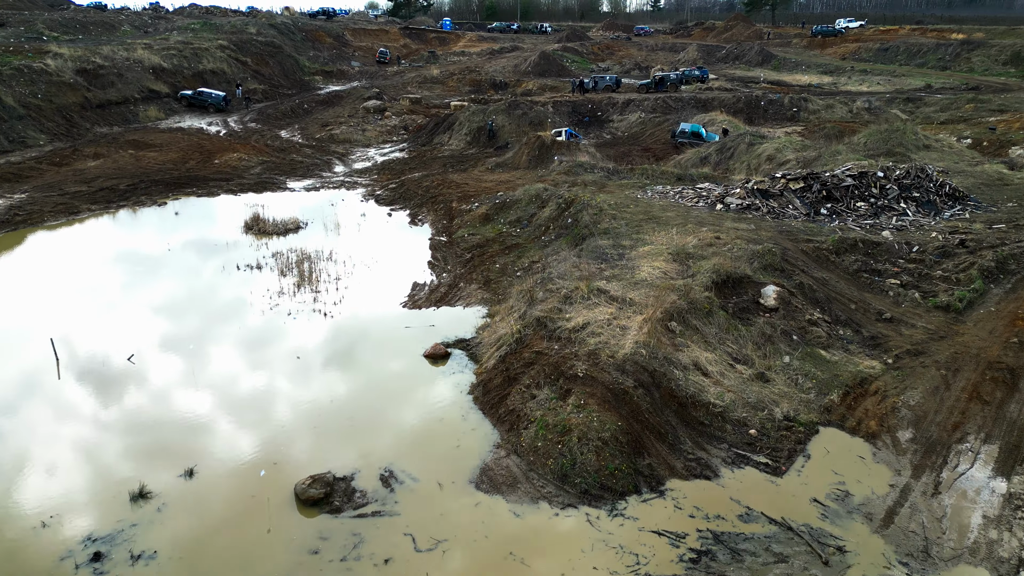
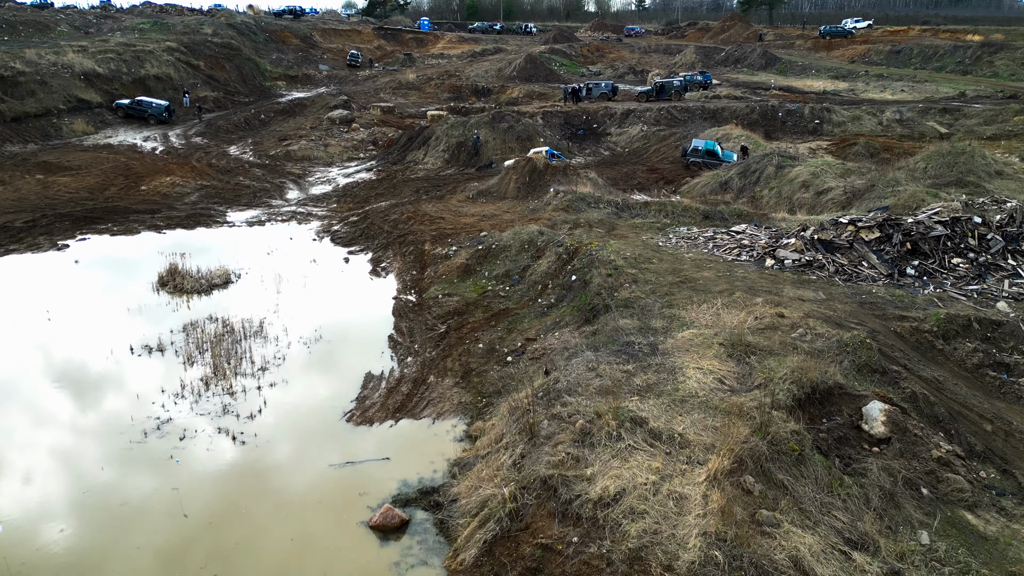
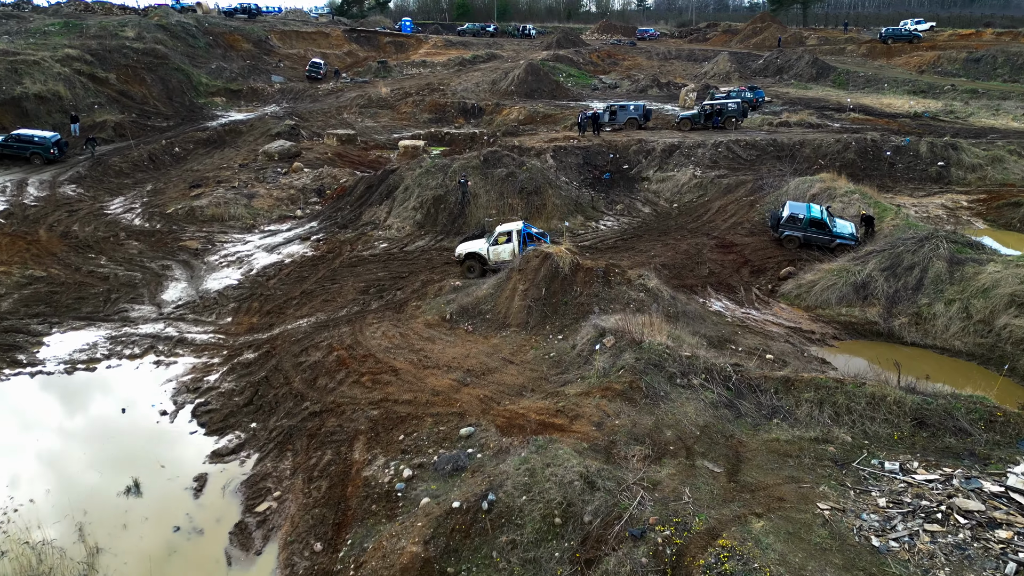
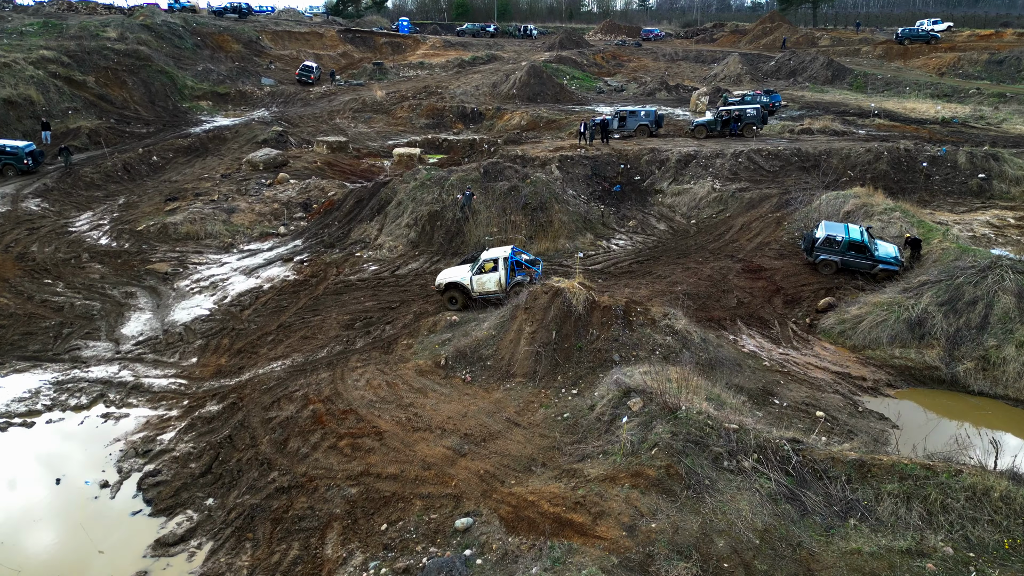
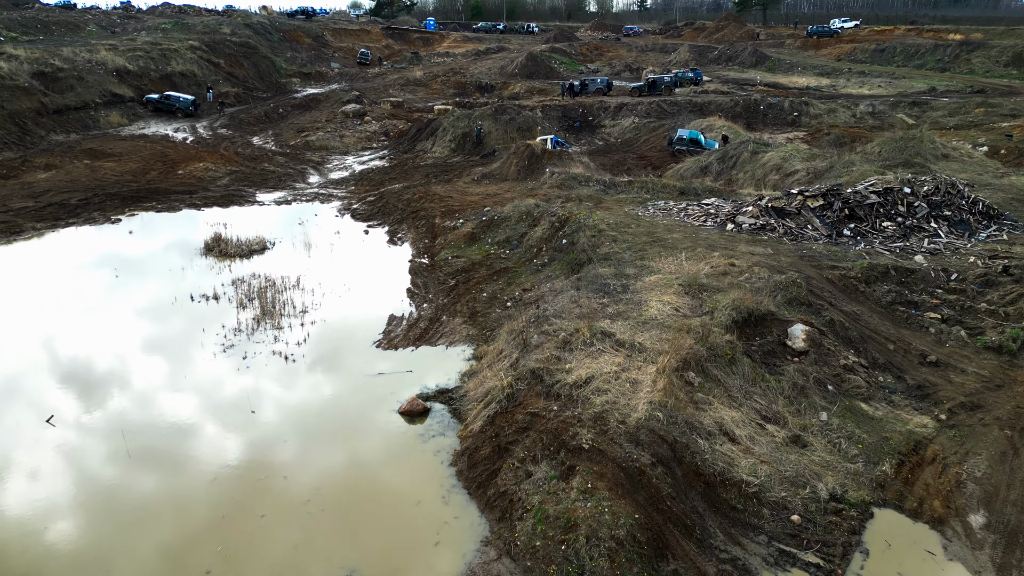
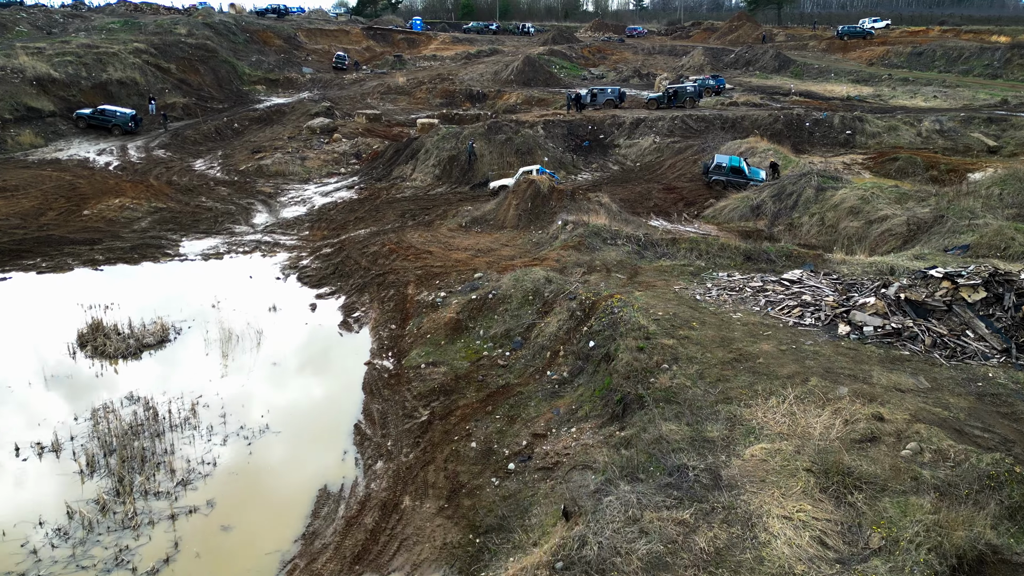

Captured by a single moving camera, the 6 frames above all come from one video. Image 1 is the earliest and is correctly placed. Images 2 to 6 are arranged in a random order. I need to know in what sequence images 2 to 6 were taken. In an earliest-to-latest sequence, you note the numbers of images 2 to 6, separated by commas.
5, 2, 6, 3, 4
